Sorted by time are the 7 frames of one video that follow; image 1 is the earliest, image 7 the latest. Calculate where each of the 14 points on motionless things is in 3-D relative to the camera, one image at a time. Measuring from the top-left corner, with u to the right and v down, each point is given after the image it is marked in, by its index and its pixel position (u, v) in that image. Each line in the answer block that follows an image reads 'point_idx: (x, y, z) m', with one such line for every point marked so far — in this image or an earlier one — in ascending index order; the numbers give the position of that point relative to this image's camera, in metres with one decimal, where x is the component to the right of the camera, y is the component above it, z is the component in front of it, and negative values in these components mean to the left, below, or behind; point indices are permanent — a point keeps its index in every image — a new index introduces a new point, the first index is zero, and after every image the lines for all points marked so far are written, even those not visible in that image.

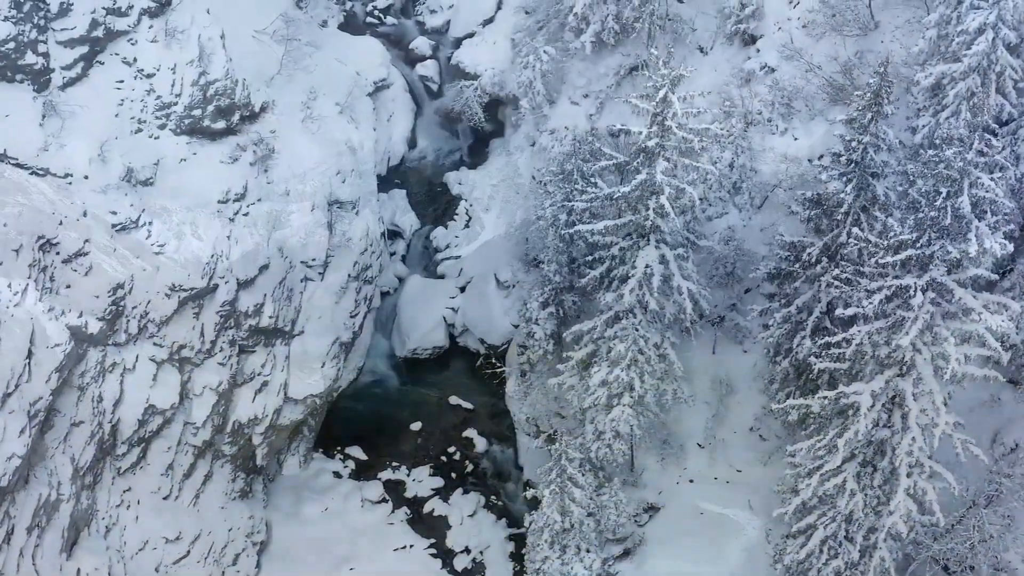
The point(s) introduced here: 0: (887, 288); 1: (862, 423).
0: (+10.7, -0.1, +18.6) m
1: (+10.4, -4.0, +19.5) m
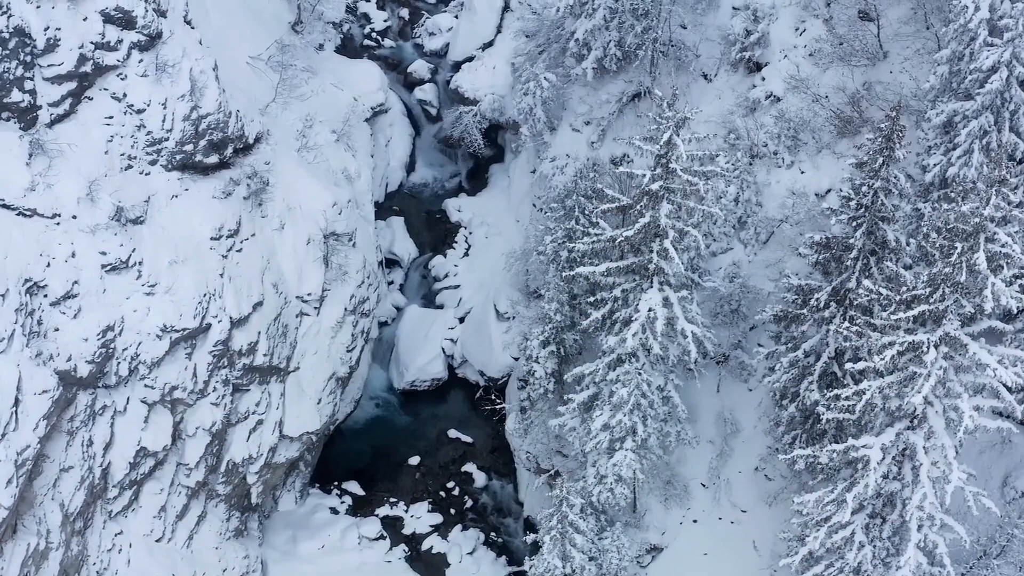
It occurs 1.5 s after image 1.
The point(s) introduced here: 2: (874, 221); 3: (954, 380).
0: (+10.7, -1.6, +18.1) m
1: (+10.4, -5.4, +18.9) m
2: (+10.7, +2.1, +19.4) m
3: (+12.2, -2.5, +18.0) m
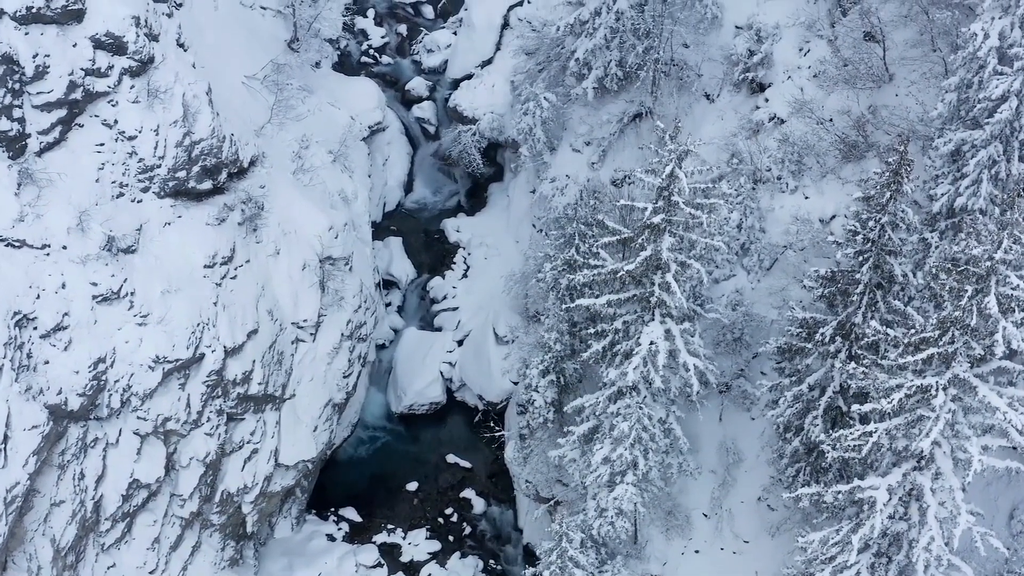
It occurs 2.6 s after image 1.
0: (+10.7, -2.7, +17.6) m
1: (+10.4, -6.5, +18.5) m
2: (+10.7, +1.0, +18.9) m
3: (+12.2, -3.6, +17.6) m
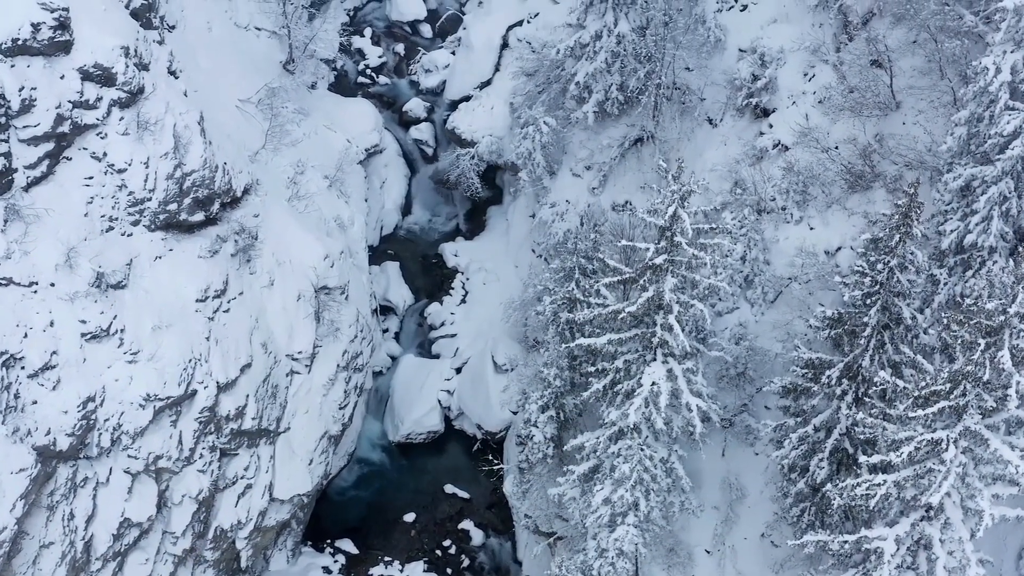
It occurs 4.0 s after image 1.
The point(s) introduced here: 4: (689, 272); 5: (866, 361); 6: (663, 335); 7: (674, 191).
0: (+10.6, -3.9, +17.1) m
1: (+10.3, -7.8, +18.0) m
2: (+10.6, -0.3, +18.4) m
3: (+12.1, -4.9, +17.1) m
4: (+5.2, +0.5, +19.3) m
5: (+10.4, -2.1, +19.2) m
6: (+4.5, -1.4, +19.7) m
7: (+4.5, +2.7, +18.3) m
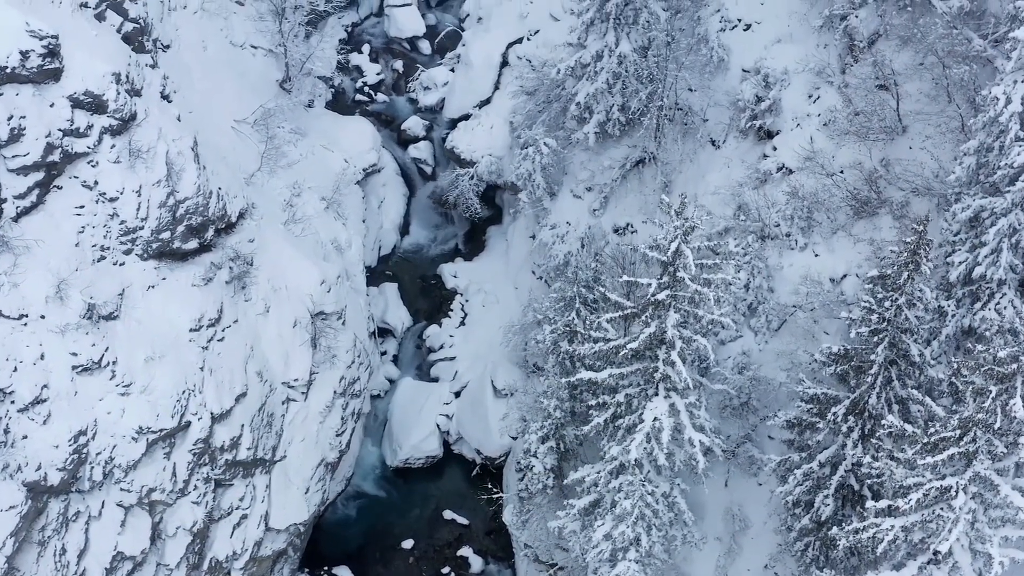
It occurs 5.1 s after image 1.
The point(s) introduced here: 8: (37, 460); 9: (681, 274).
0: (+10.6, -5.0, +16.7) m
1: (+10.3, -8.9, +17.6) m
2: (+10.6, -1.3, +18.0) m
3: (+12.1, -6.0, +16.7) m
4: (+5.2, -0.6, +18.9) m
5: (+10.4, -3.2, +18.8) m
6: (+4.5, -2.5, +19.3) m
7: (+4.5, +1.7, +17.9) m
8: (-14.5, -5.3, +20.0) m
9: (+4.6, +0.4, +18.0) m
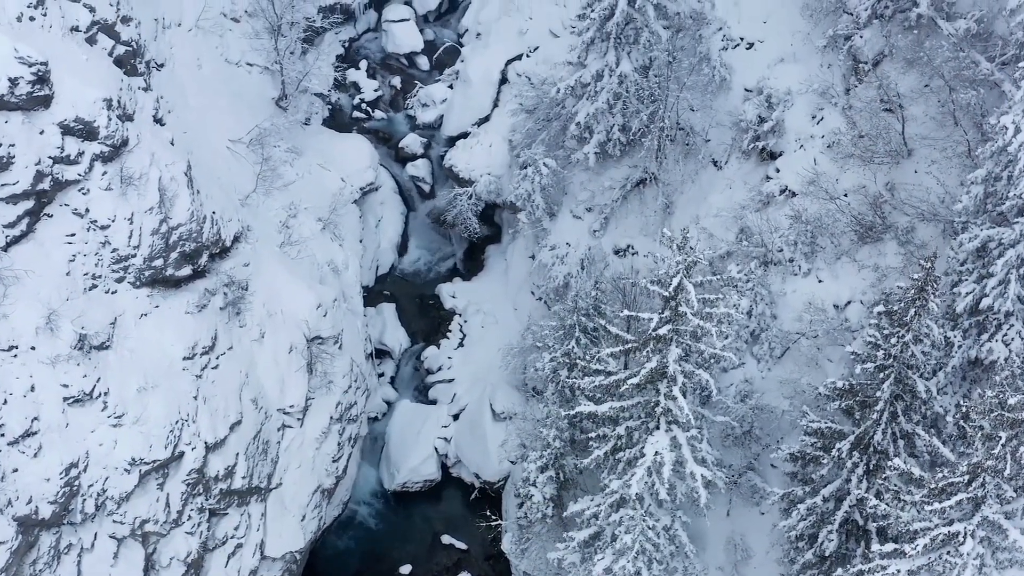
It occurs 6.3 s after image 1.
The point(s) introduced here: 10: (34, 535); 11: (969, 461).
0: (+10.6, -6.0, +16.4) m
1: (+10.3, -9.9, +17.3) m
2: (+10.5, -2.3, +17.6) m
3: (+12.1, -7.0, +16.4) m
4: (+5.2, -1.6, +18.5) m
5: (+10.3, -4.2, +18.4) m
6: (+4.5, -3.4, +18.9) m
7: (+4.5, +0.7, +17.5) m
8: (-14.6, -6.3, +19.6) m
9: (+4.6, -0.6, +17.6) m
10: (-14.7, -7.7, +20.0) m
11: (+11.2, -4.2, +16.0) m
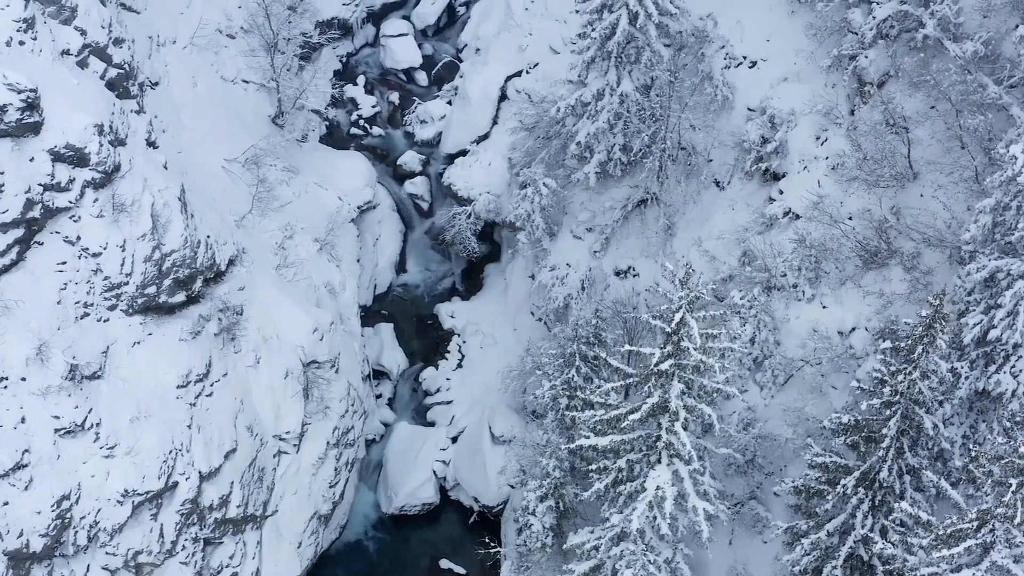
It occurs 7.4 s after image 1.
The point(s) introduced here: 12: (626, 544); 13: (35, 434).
0: (+10.5, -7.0, +16.0) m
1: (+10.2, -10.8, +17.0) m
2: (+10.5, -3.3, +17.3) m
3: (+12.0, -7.9, +16.0) m
4: (+5.1, -2.5, +18.1) m
5: (+10.3, -5.1, +18.1) m
6: (+4.4, -4.4, +18.5) m
7: (+4.4, -0.3, +17.1) m
8: (-14.6, -7.2, +19.3) m
9: (+4.6, -1.6, +17.3) m
10: (-14.7, -8.6, +19.7) m
11: (+11.1, -5.1, +15.6) m
12: (+3.5, -7.9, +20.2) m
13: (-14.5, -4.6, +19.8) m
